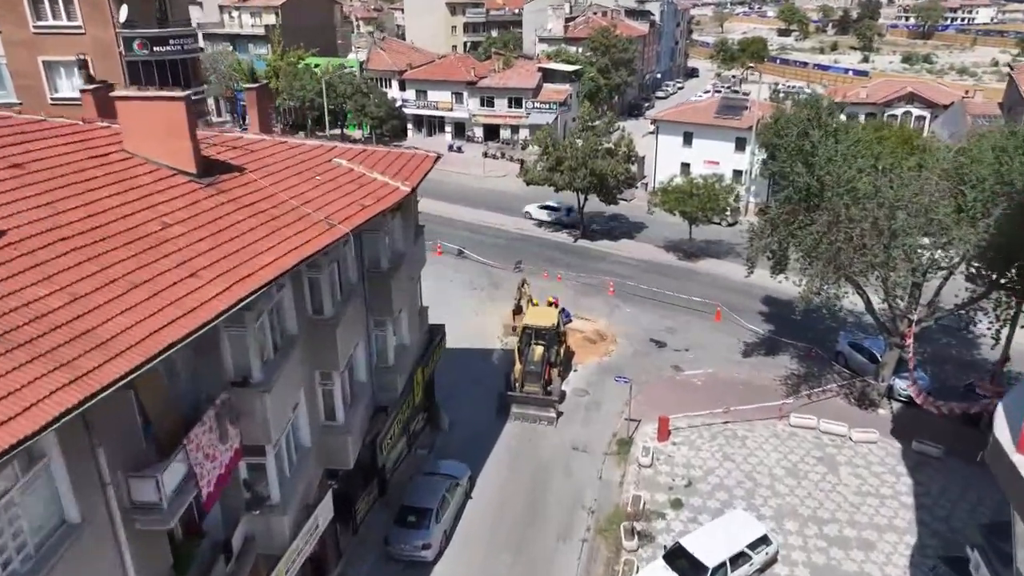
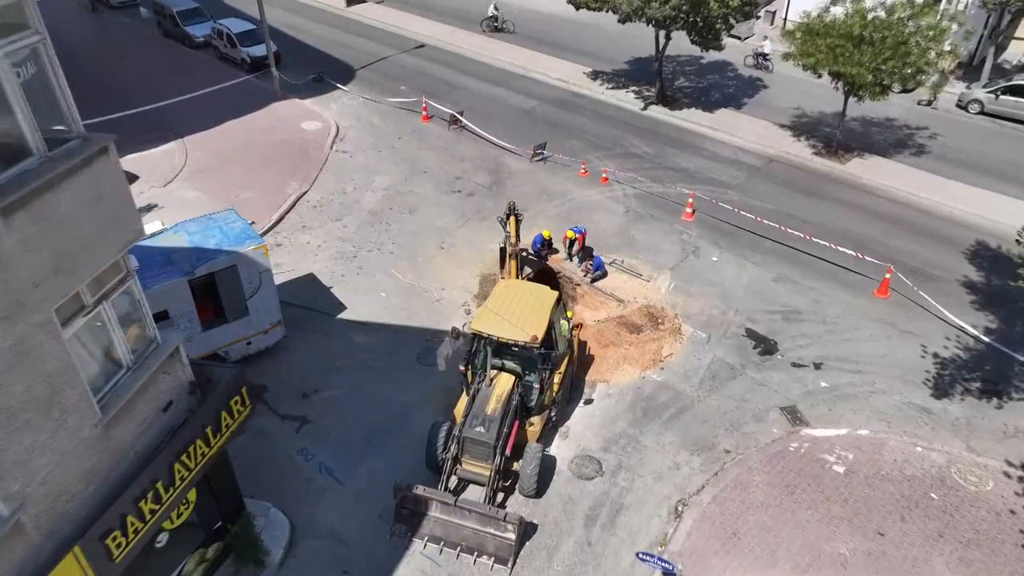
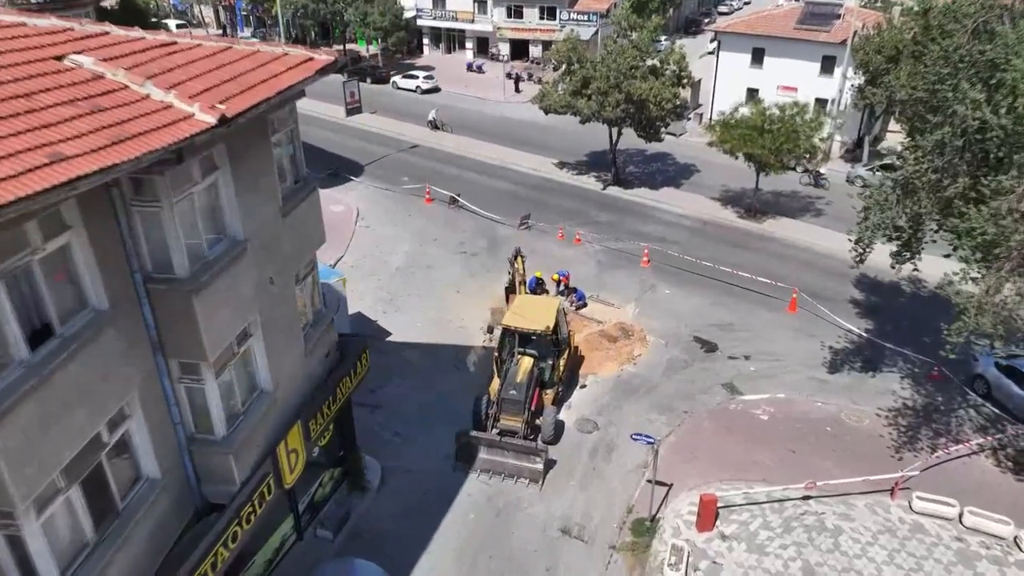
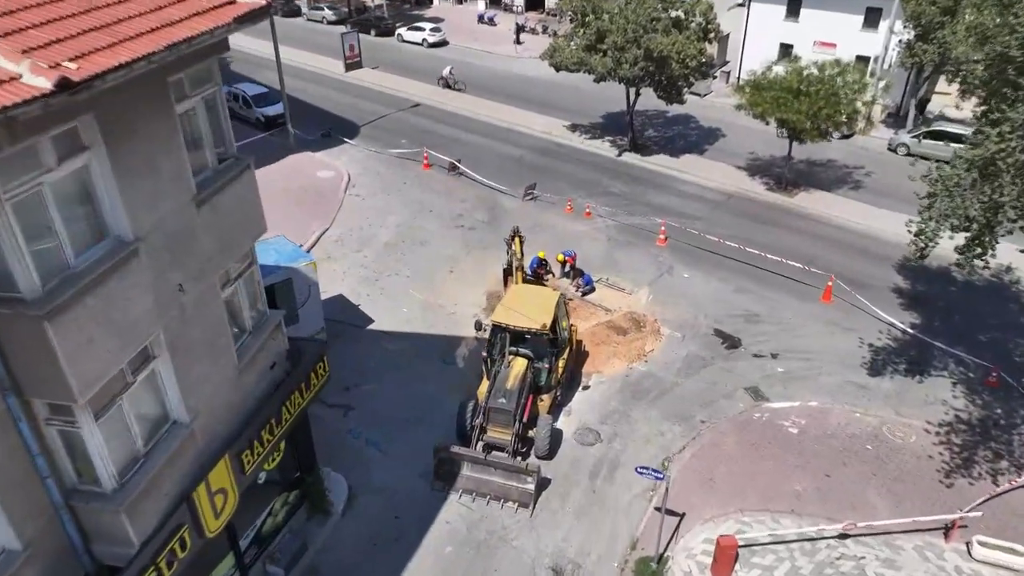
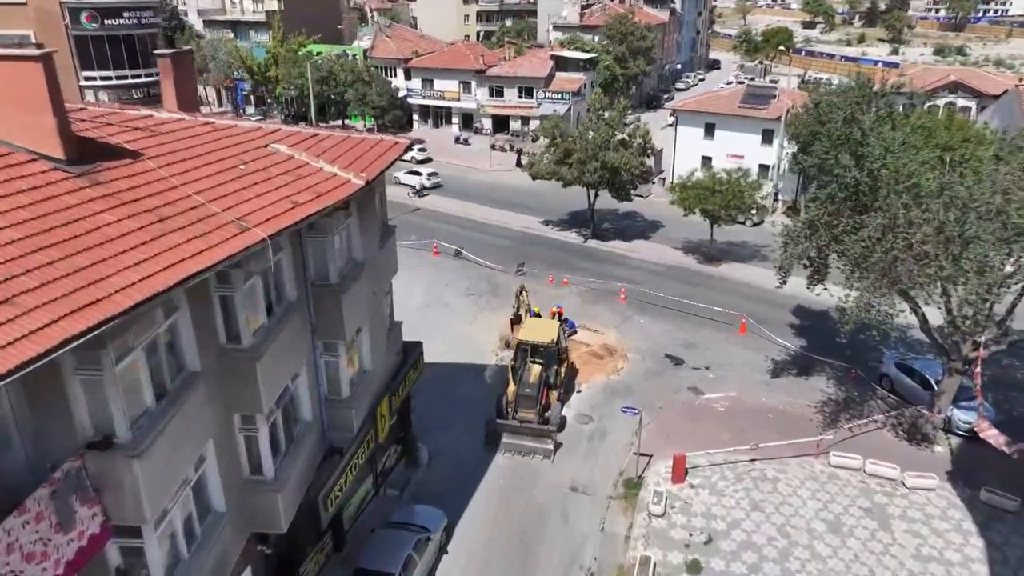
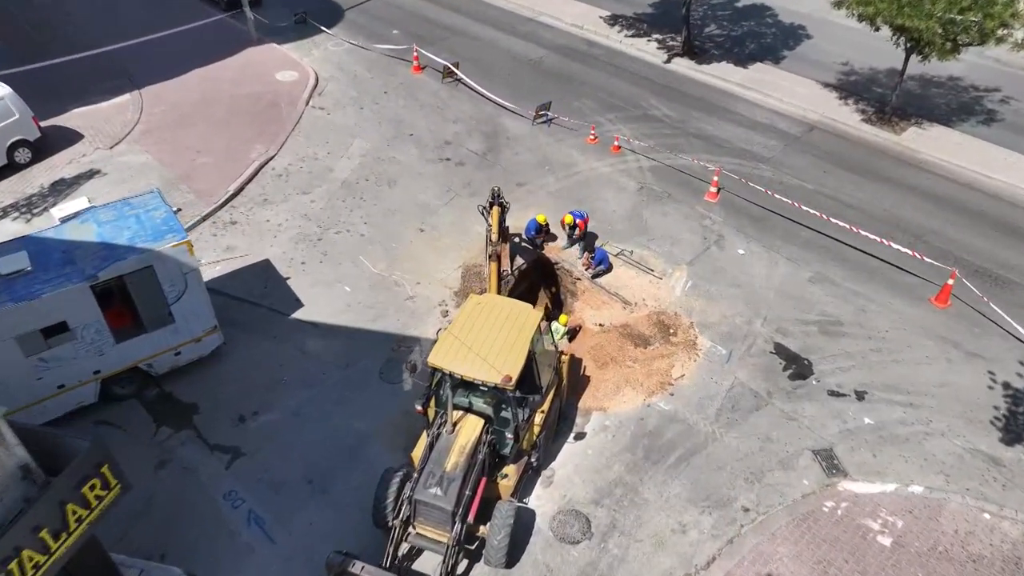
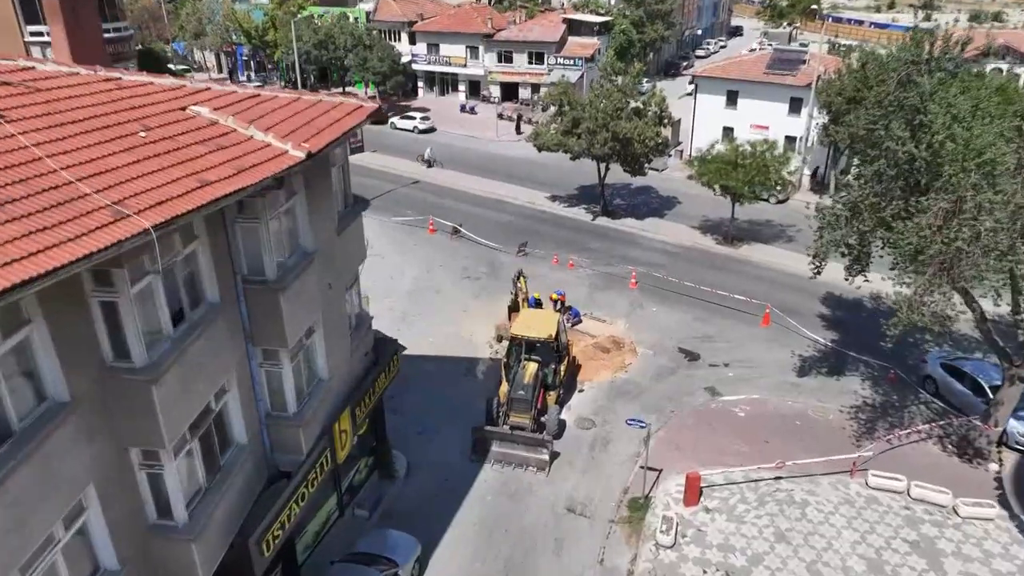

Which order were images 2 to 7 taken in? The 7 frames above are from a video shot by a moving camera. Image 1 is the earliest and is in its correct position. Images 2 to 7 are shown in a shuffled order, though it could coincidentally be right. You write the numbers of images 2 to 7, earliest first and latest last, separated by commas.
5, 7, 3, 4, 2, 6
